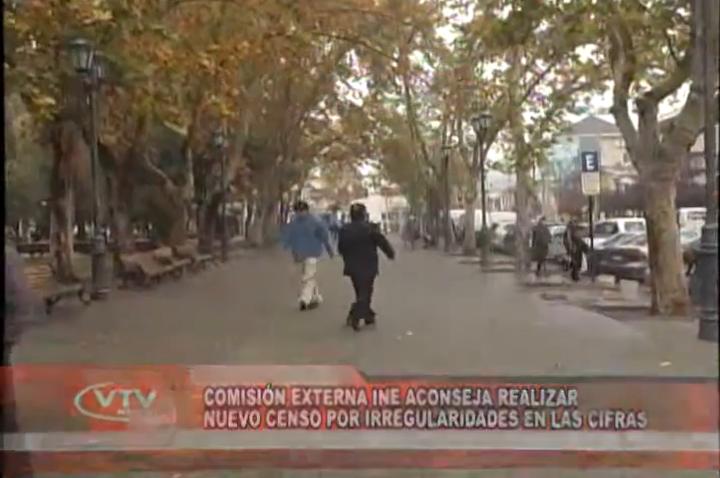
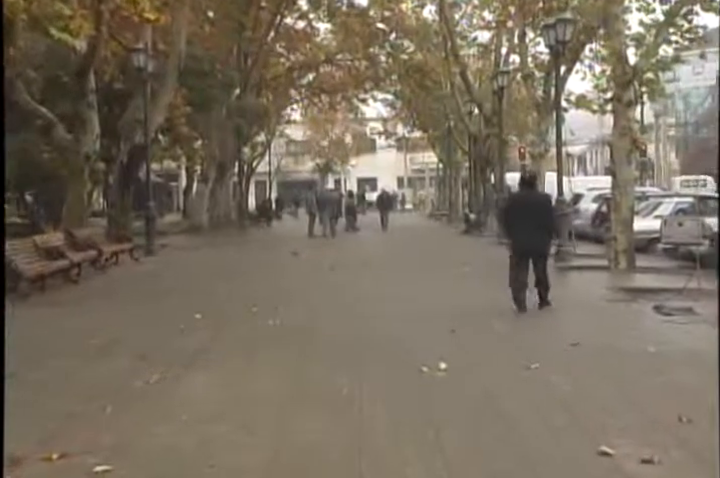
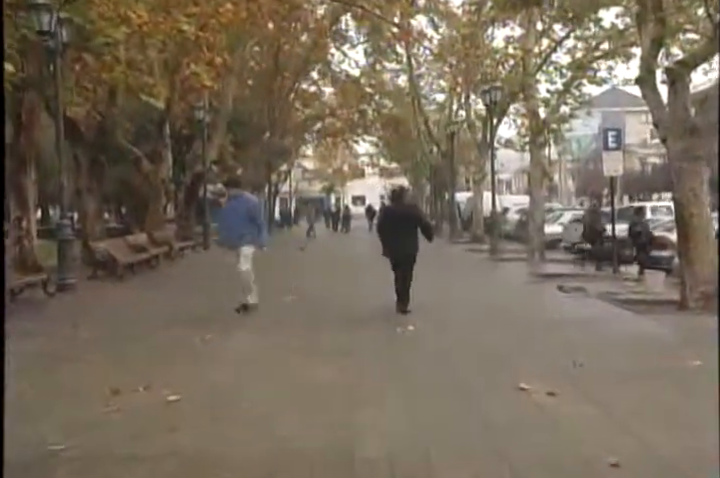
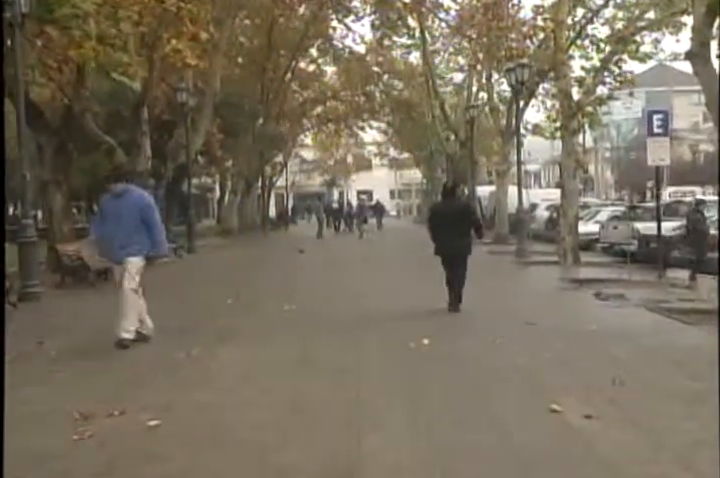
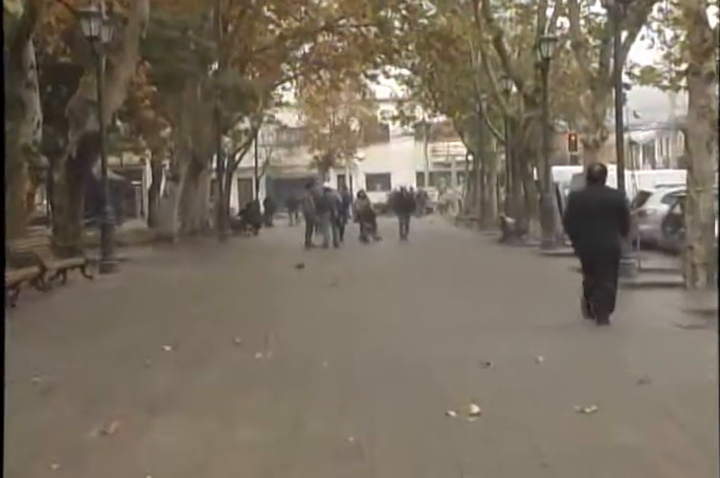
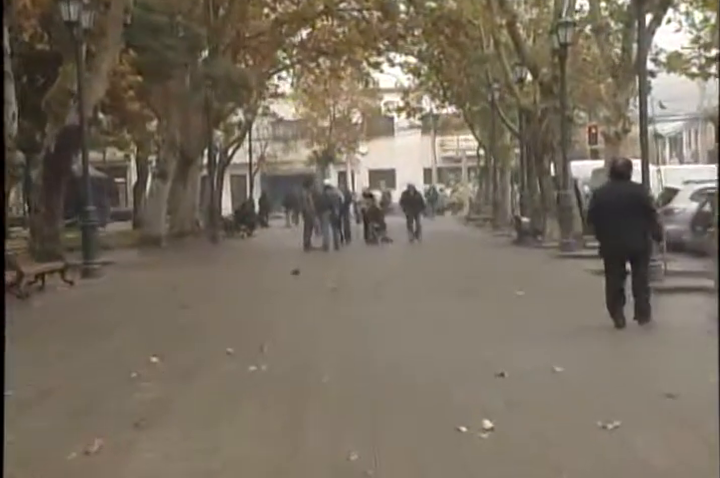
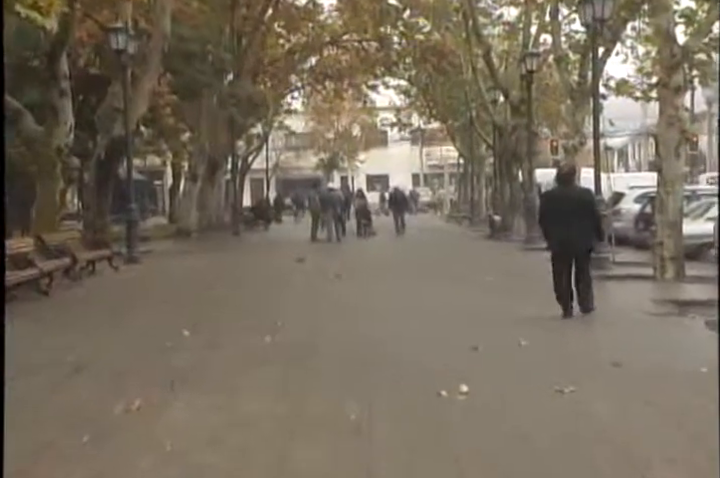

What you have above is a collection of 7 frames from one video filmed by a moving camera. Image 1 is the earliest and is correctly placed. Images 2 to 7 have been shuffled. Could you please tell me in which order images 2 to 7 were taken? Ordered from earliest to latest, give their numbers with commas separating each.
3, 4, 2, 7, 5, 6
